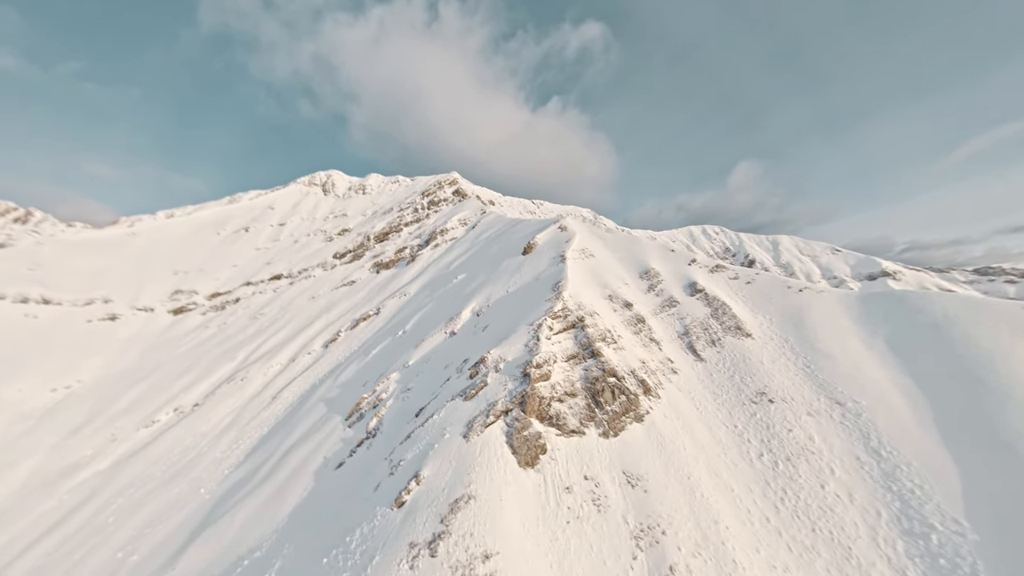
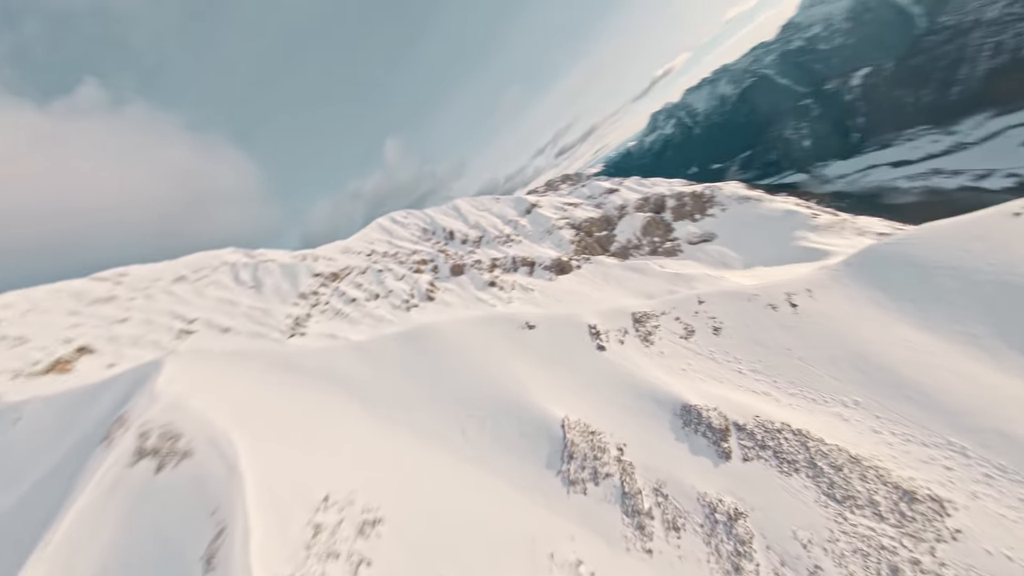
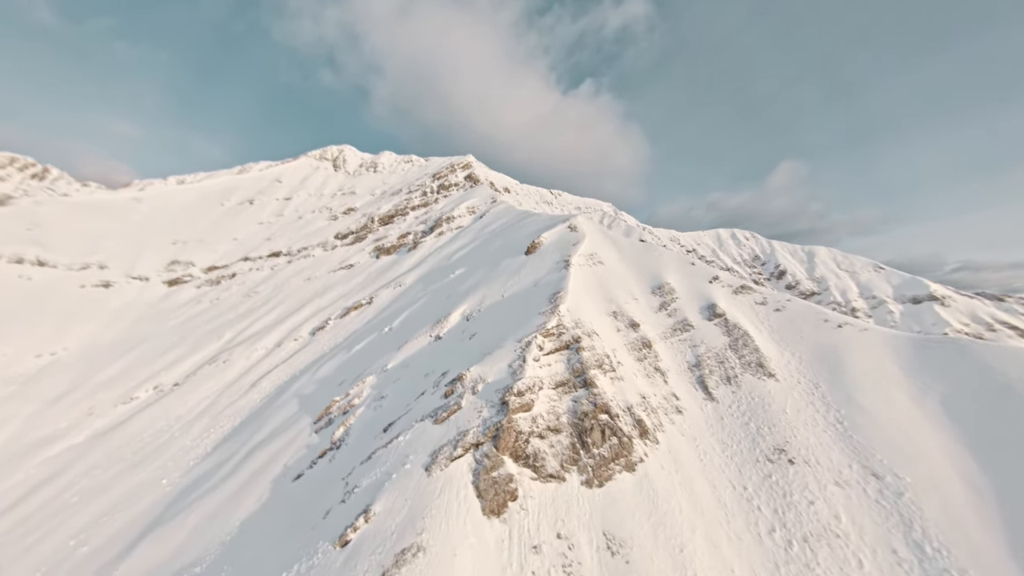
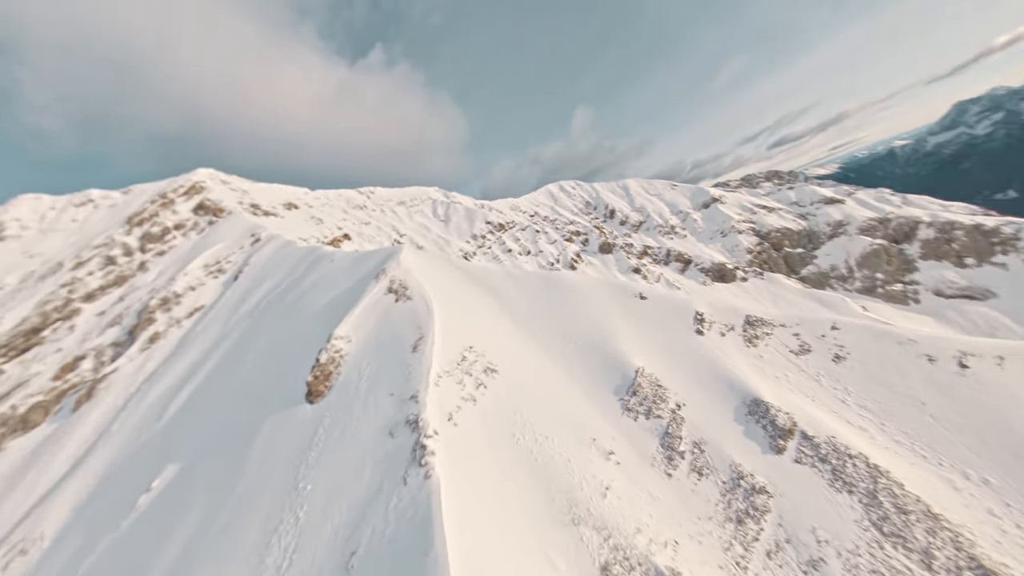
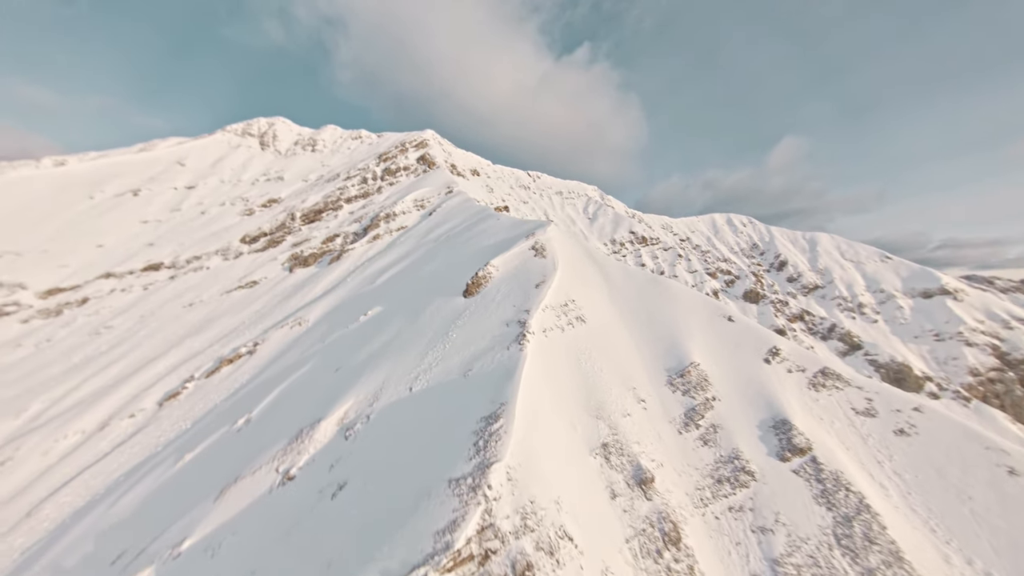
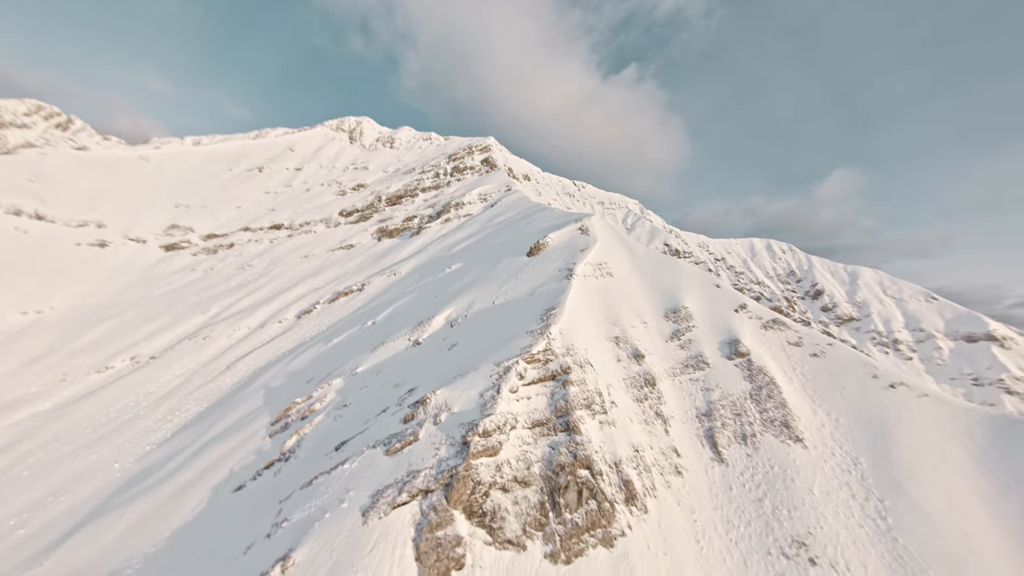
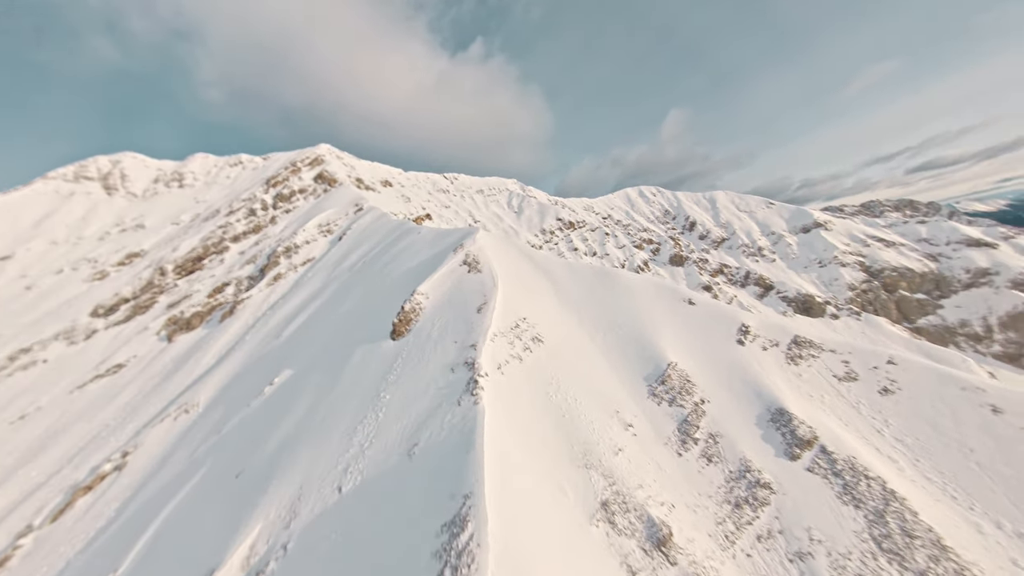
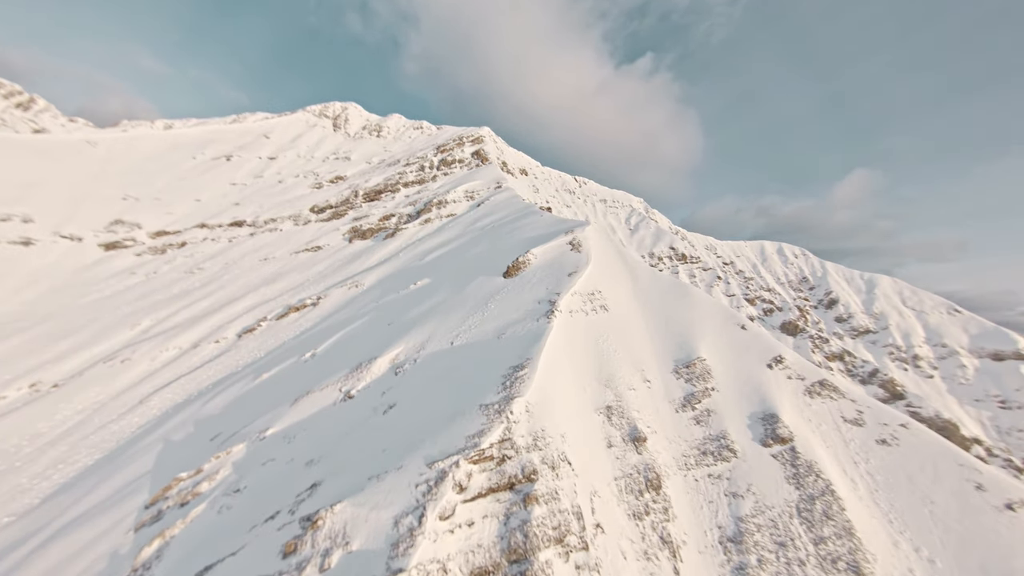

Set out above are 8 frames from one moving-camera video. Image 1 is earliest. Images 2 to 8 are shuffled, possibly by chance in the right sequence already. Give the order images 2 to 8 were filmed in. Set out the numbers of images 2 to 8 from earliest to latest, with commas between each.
3, 6, 8, 5, 7, 4, 2
